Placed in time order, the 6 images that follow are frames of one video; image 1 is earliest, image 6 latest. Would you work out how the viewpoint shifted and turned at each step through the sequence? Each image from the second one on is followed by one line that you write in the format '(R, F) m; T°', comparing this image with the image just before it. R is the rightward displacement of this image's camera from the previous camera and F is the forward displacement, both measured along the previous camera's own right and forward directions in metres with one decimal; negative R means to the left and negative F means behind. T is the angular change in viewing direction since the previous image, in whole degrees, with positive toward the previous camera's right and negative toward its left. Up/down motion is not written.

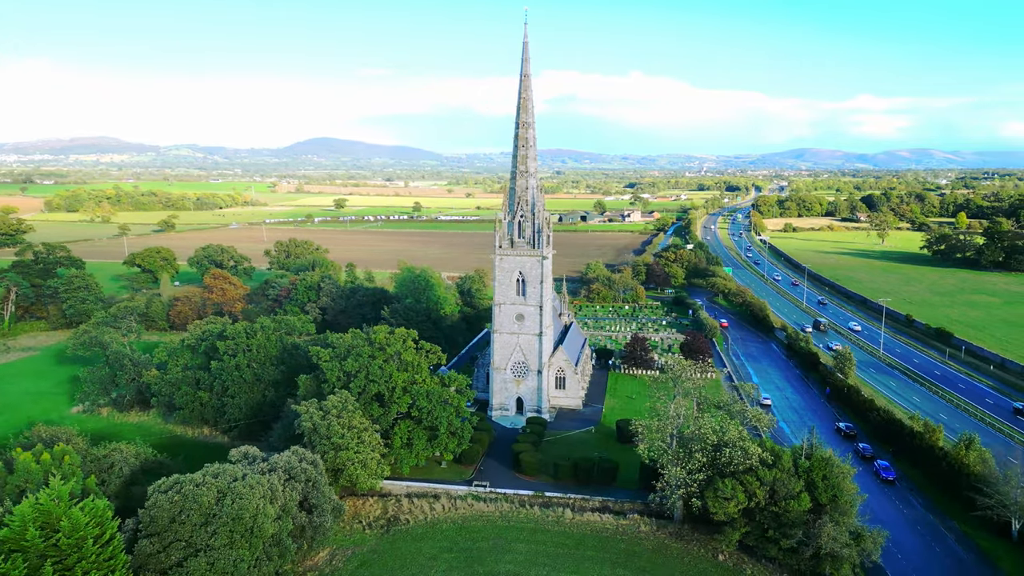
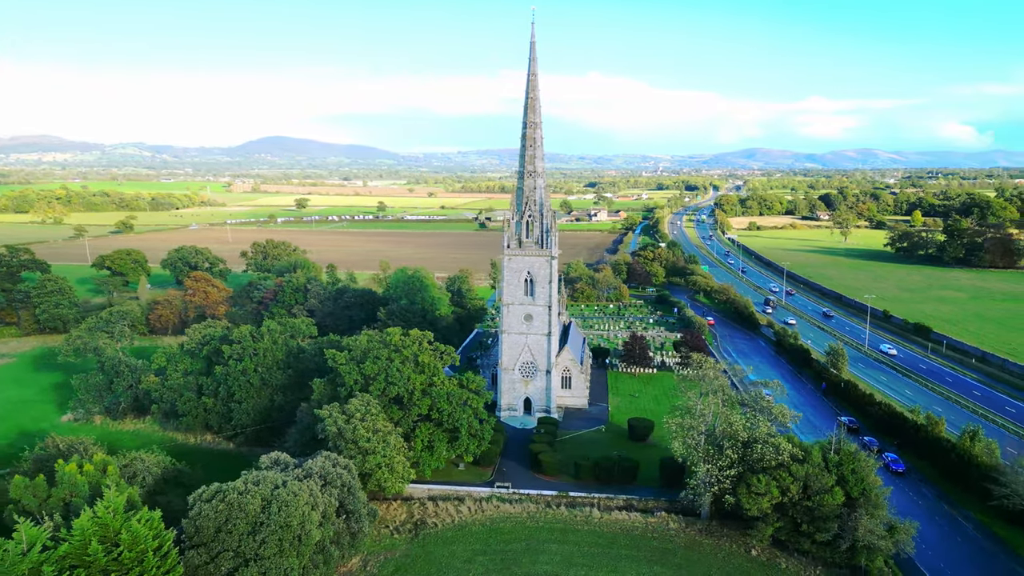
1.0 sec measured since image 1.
(-3.0, +0.2) m; +3°
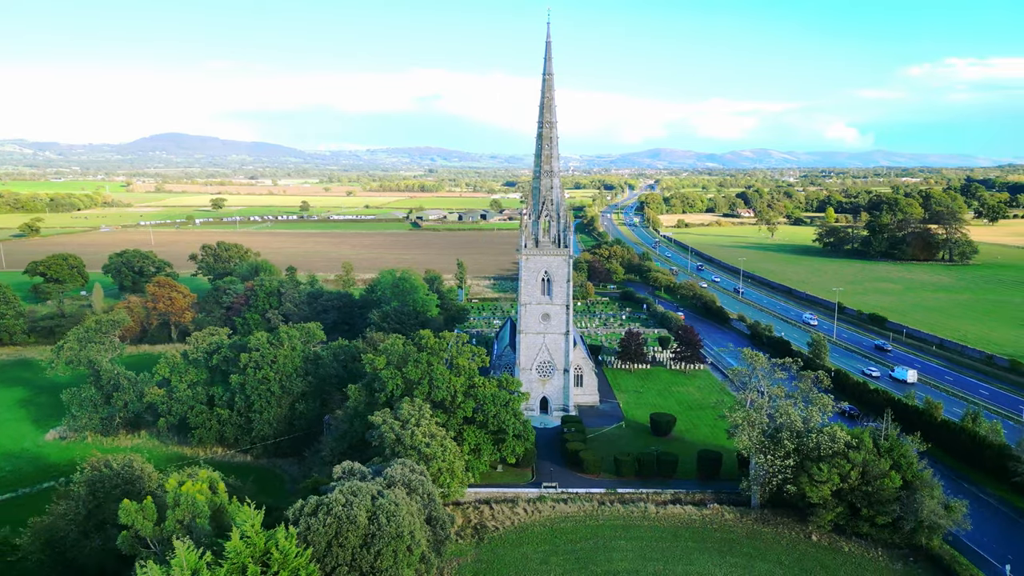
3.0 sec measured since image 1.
(-6.3, +0.5) m; +6°
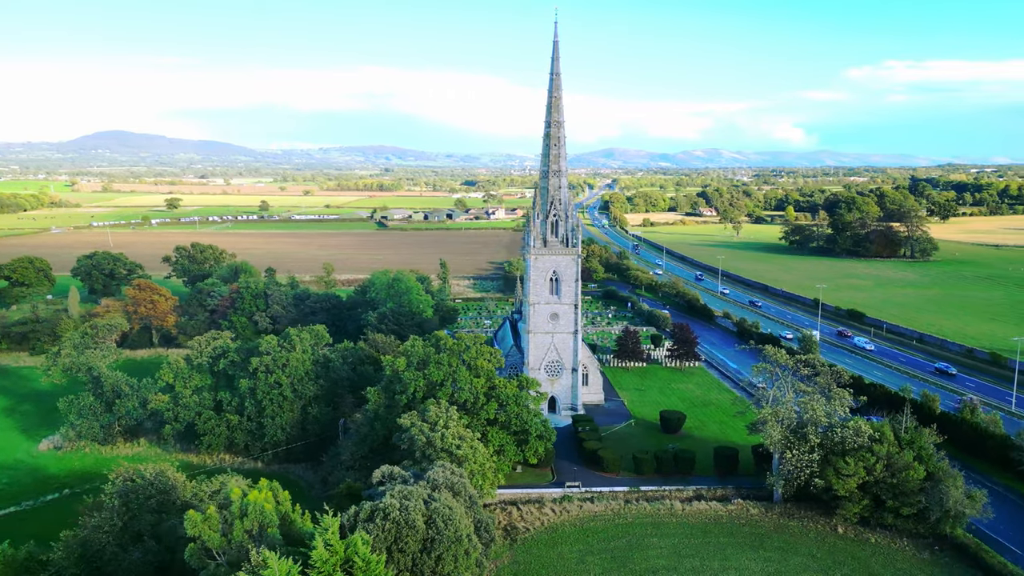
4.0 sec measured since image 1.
(-3.2, +0.2) m; +3°
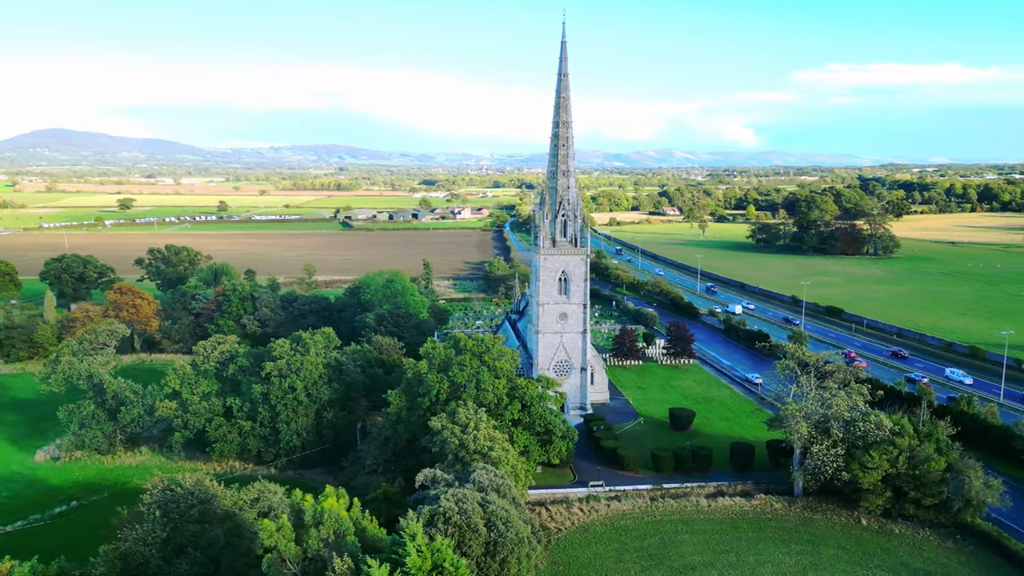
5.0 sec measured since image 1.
(-3.2, +0.2) m; +3°
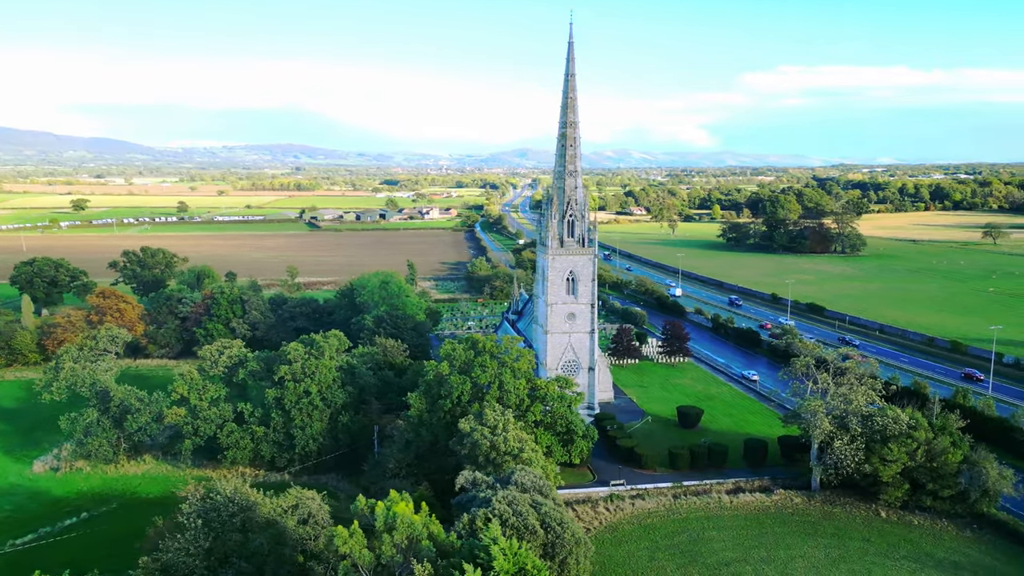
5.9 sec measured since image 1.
(-2.9, +0.1) m; +3°
